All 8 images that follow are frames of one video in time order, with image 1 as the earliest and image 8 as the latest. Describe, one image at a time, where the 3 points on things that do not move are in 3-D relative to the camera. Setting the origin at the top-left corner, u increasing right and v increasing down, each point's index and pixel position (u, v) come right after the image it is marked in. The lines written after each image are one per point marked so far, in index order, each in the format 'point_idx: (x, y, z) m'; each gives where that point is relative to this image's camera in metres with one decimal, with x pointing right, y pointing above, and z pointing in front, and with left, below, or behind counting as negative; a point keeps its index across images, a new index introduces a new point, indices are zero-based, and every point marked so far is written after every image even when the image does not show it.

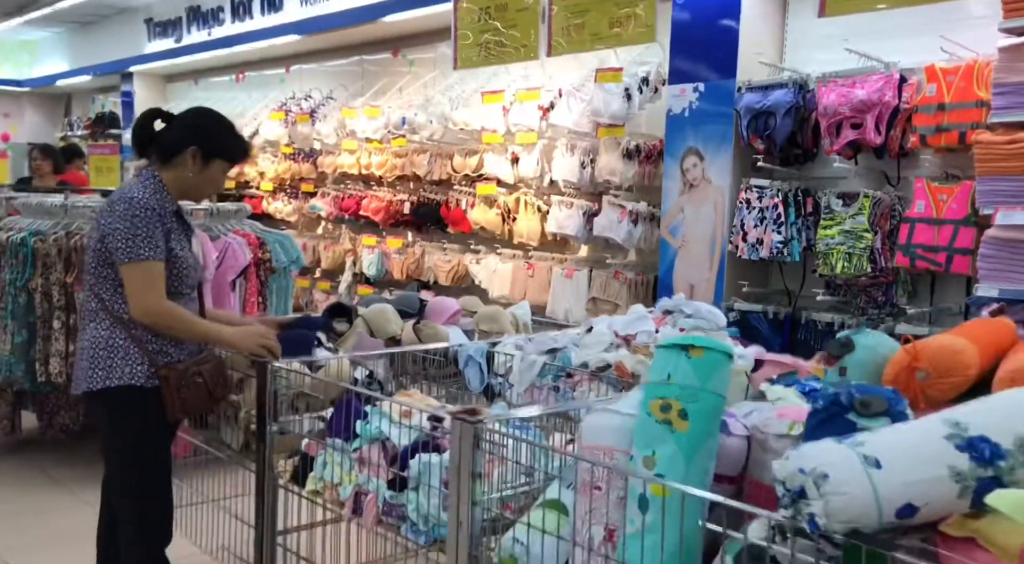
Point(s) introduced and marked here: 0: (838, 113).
0: (+1.4, +0.7, +3.9) m
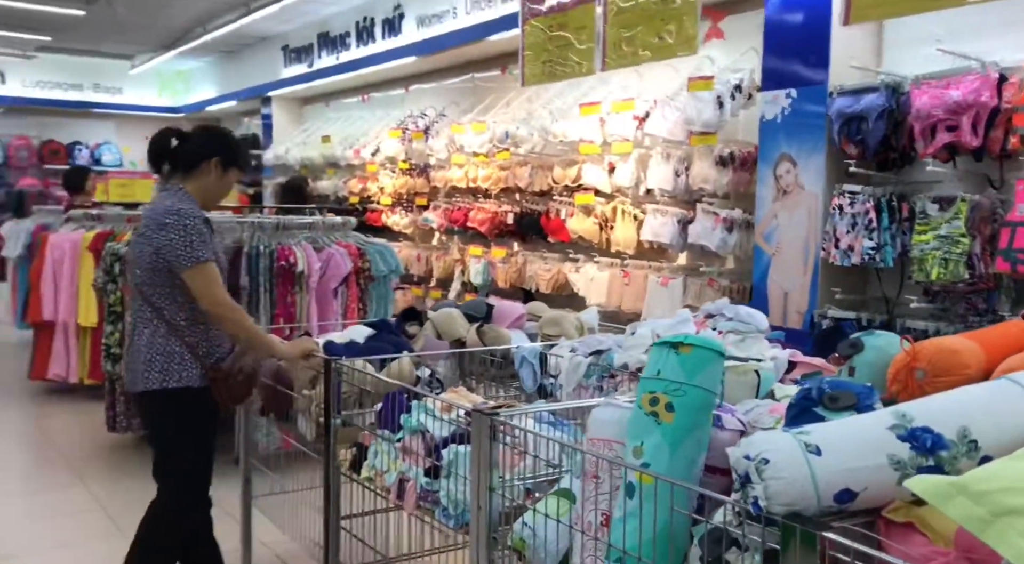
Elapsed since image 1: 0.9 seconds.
0: (+1.7, +0.7, +3.8) m
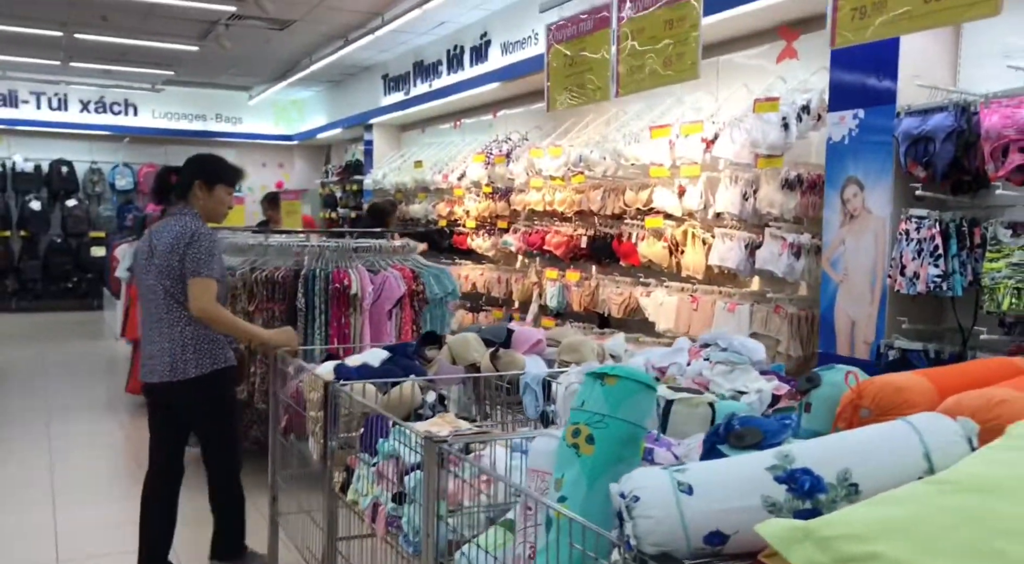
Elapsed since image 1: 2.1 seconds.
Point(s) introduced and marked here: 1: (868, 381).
0: (+1.9, +0.6, +3.6) m
1: (+0.6, -0.2, +1.6) m
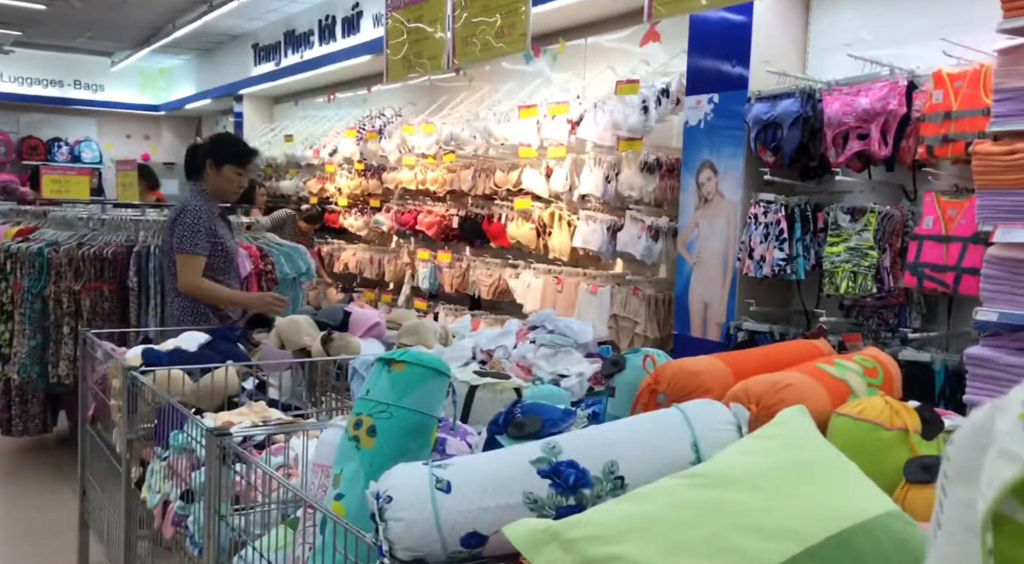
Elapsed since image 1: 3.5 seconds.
0: (+1.3, +0.6, +3.6) m
1: (+0.3, -0.1, +1.5) m
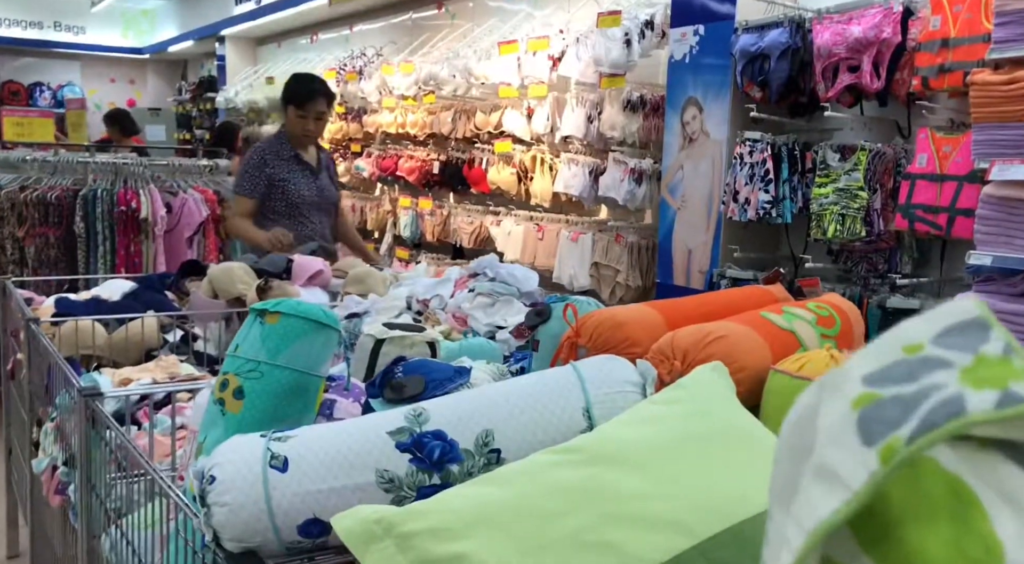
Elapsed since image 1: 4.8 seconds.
0: (+1.2, +0.8, +3.4) m
1: (+0.1, 0.0, +1.3) m
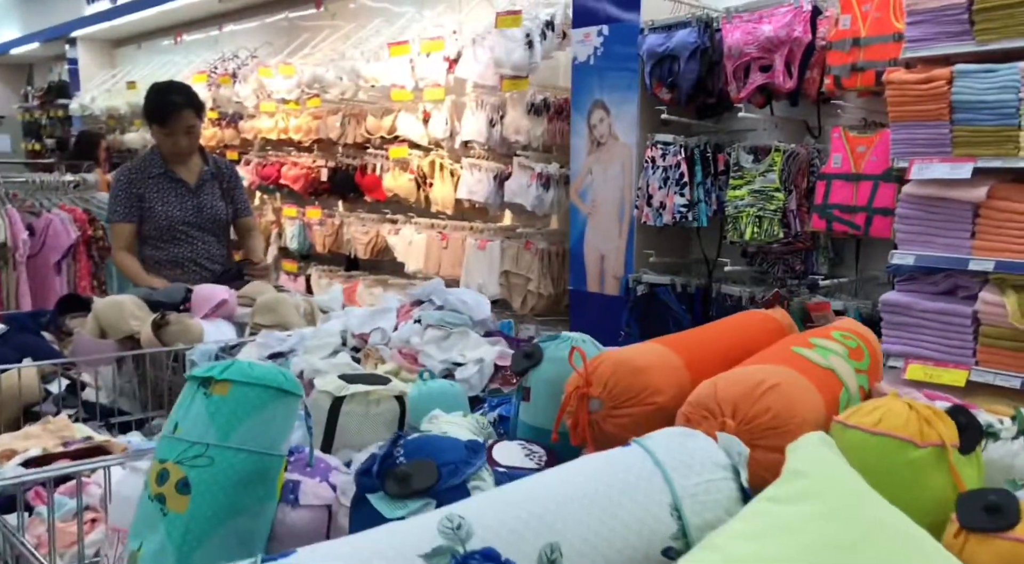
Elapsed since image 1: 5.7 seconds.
0: (+0.8, +0.8, +3.3) m
1: (+0.1, -0.1, +1.2) m
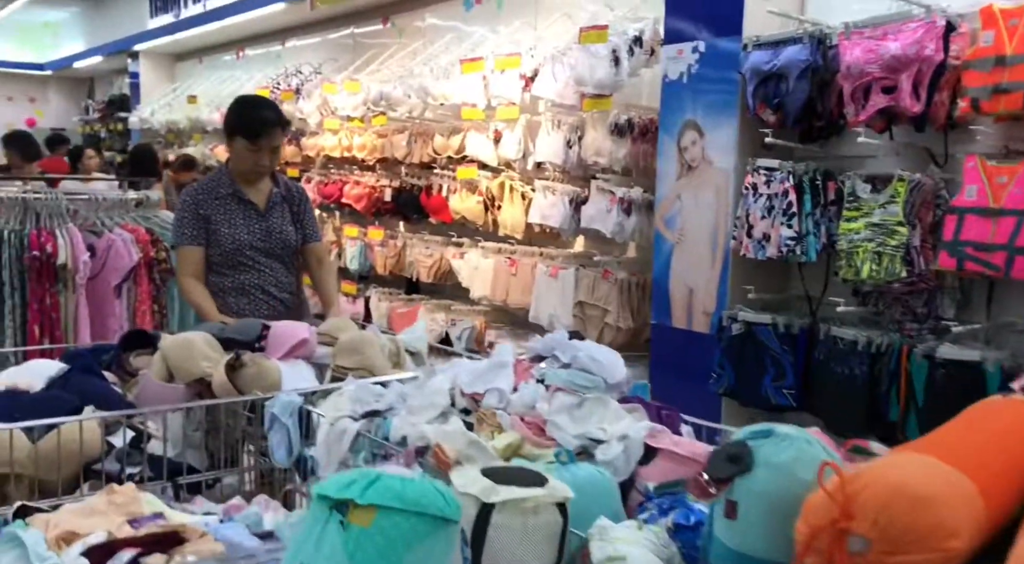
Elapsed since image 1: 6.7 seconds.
0: (+1.2, +0.7, +3.0) m
1: (+0.3, -0.2, +0.9) m
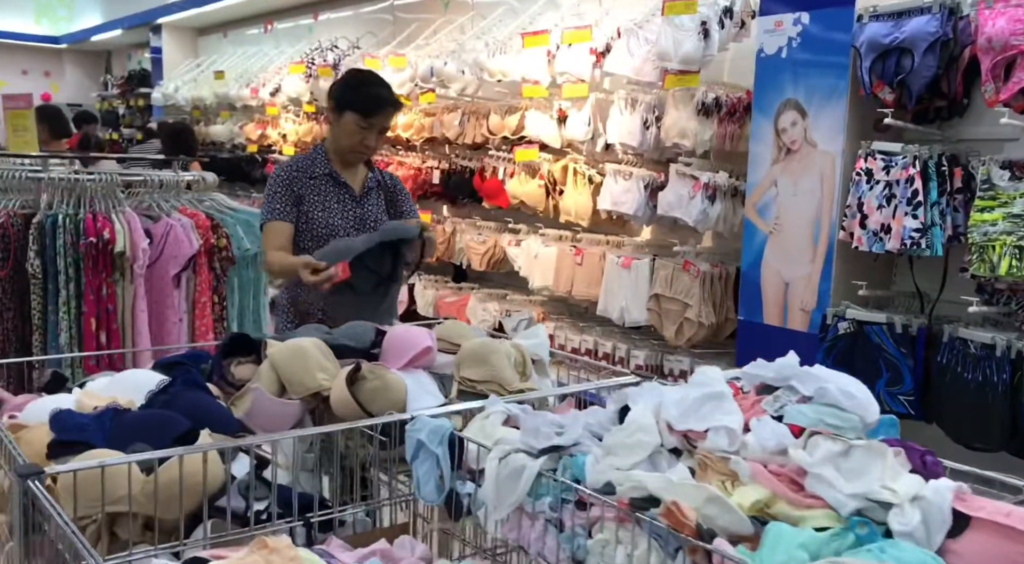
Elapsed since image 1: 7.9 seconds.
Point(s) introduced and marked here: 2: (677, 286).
0: (+1.5, +0.7, +2.7) m
1: (+0.6, -0.2, +0.6) m
2: (+0.7, 0.0, +3.8) m
